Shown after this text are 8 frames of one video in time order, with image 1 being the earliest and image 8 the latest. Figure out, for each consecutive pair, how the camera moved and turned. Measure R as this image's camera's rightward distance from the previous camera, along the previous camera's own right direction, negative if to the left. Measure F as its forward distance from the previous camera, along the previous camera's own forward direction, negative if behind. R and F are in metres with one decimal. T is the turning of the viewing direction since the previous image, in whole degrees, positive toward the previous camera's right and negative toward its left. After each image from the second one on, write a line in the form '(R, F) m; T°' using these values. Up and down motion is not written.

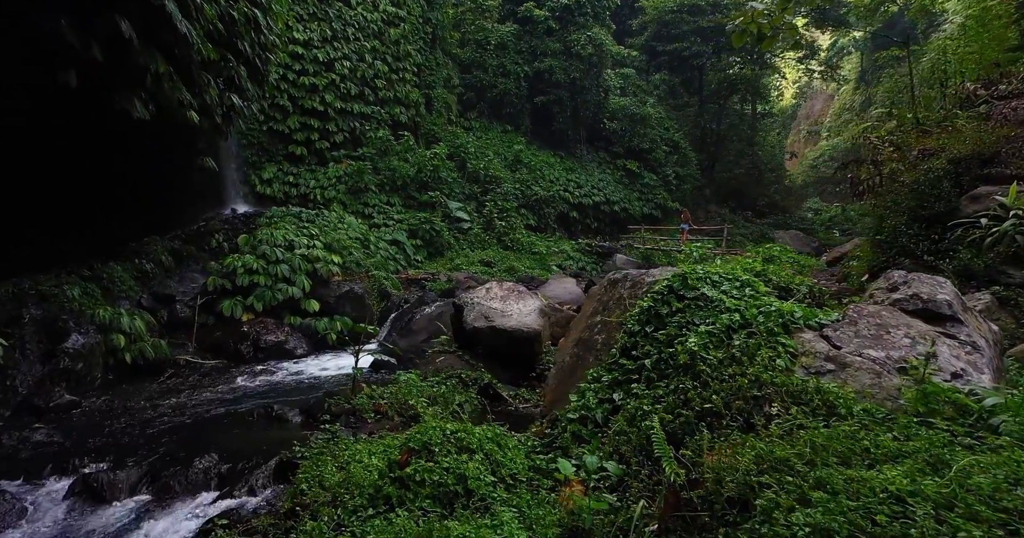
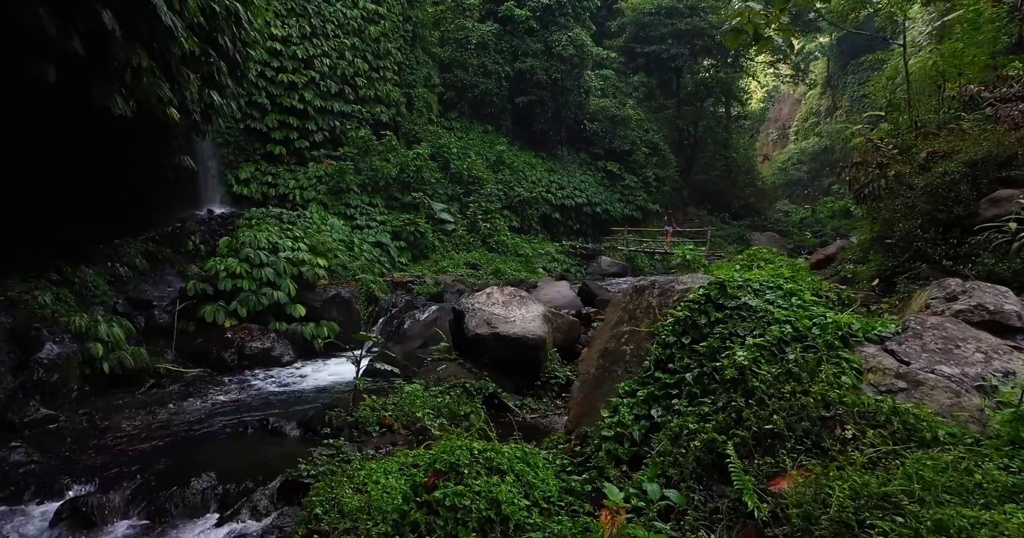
(-0.3, +0.1) m; +3°
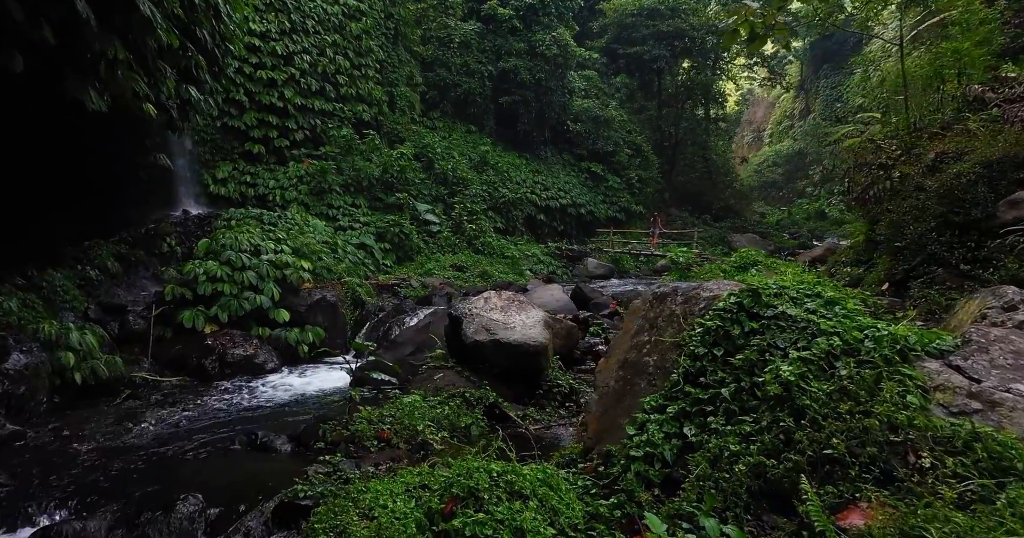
(-0.2, +0.2) m; +2°
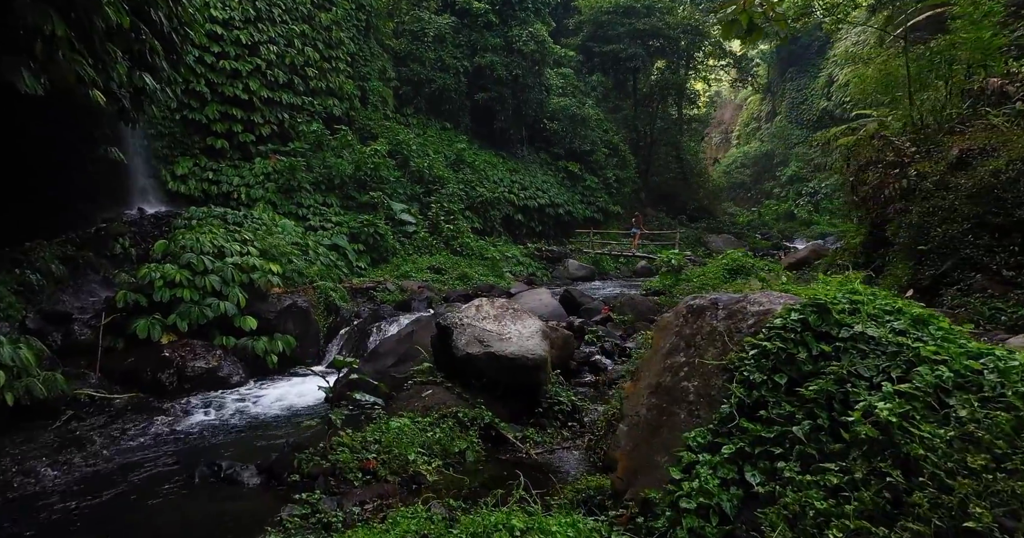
(-0.2, +0.5) m; +3°
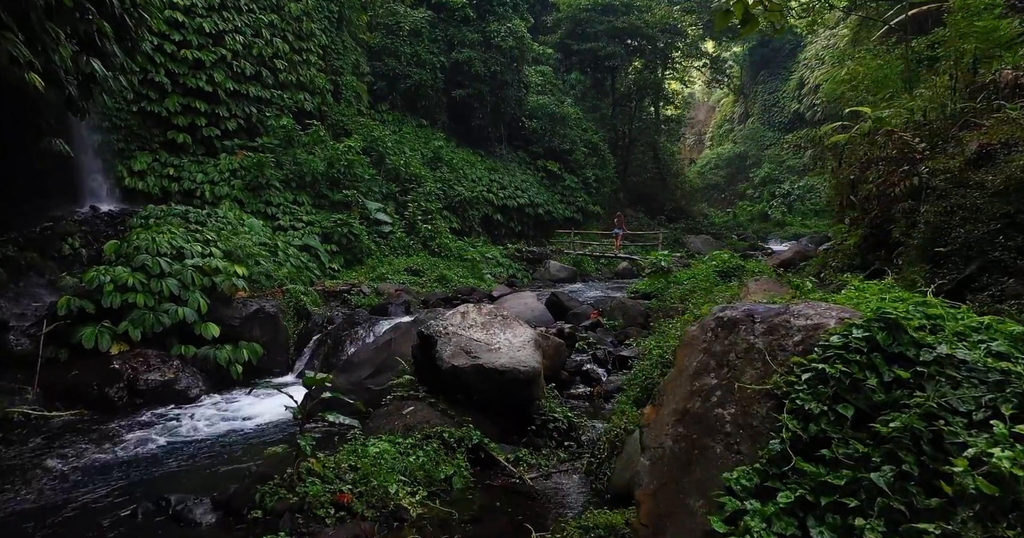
(-0.1, +0.4) m; +2°
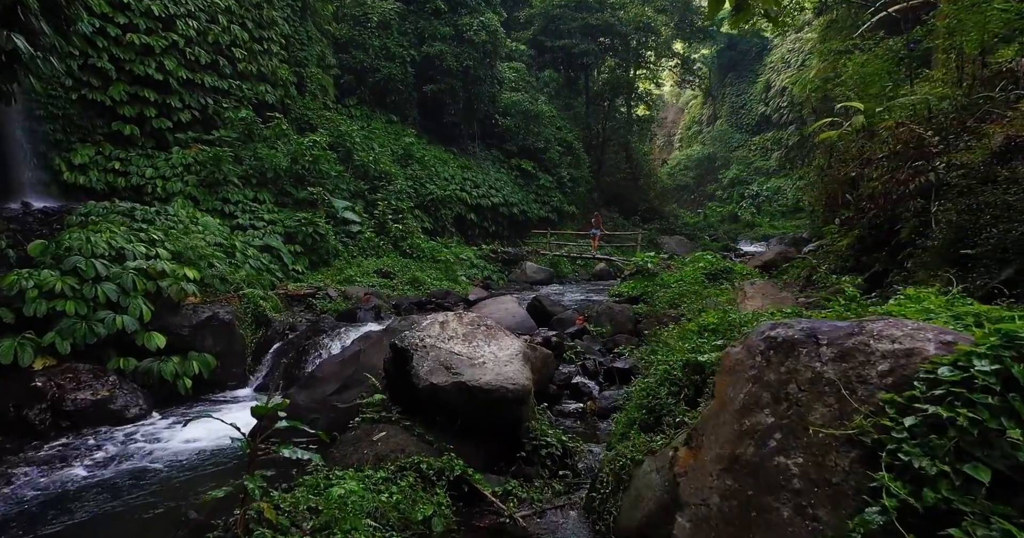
(-0.1, +0.5) m; +3°
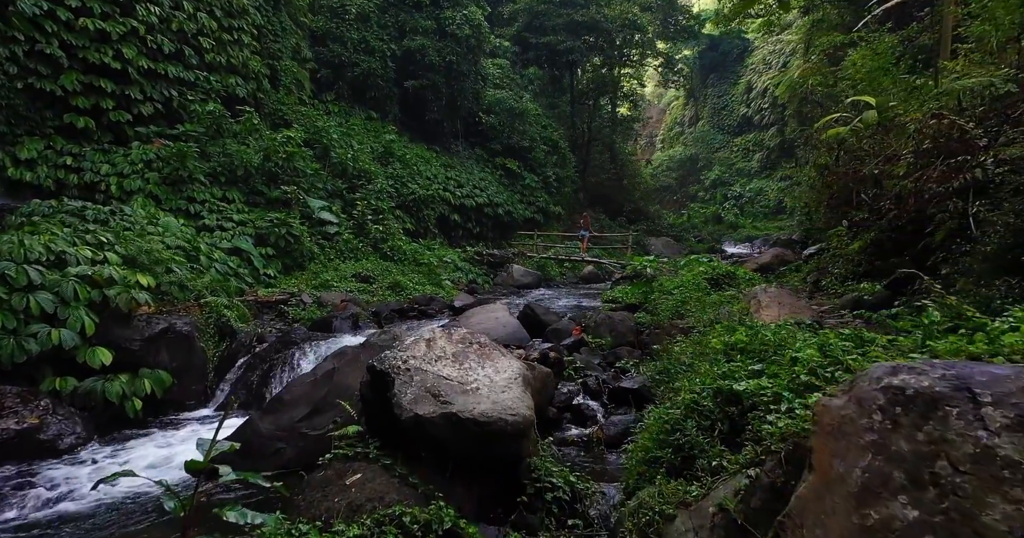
(-0.1, +0.6) m; +2°
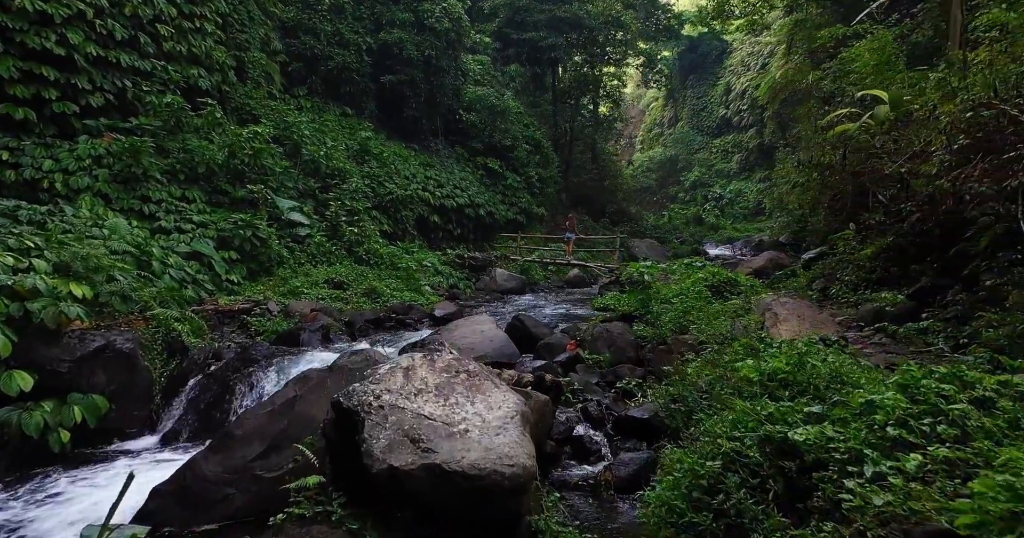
(-0.1, +0.6) m; +2°
